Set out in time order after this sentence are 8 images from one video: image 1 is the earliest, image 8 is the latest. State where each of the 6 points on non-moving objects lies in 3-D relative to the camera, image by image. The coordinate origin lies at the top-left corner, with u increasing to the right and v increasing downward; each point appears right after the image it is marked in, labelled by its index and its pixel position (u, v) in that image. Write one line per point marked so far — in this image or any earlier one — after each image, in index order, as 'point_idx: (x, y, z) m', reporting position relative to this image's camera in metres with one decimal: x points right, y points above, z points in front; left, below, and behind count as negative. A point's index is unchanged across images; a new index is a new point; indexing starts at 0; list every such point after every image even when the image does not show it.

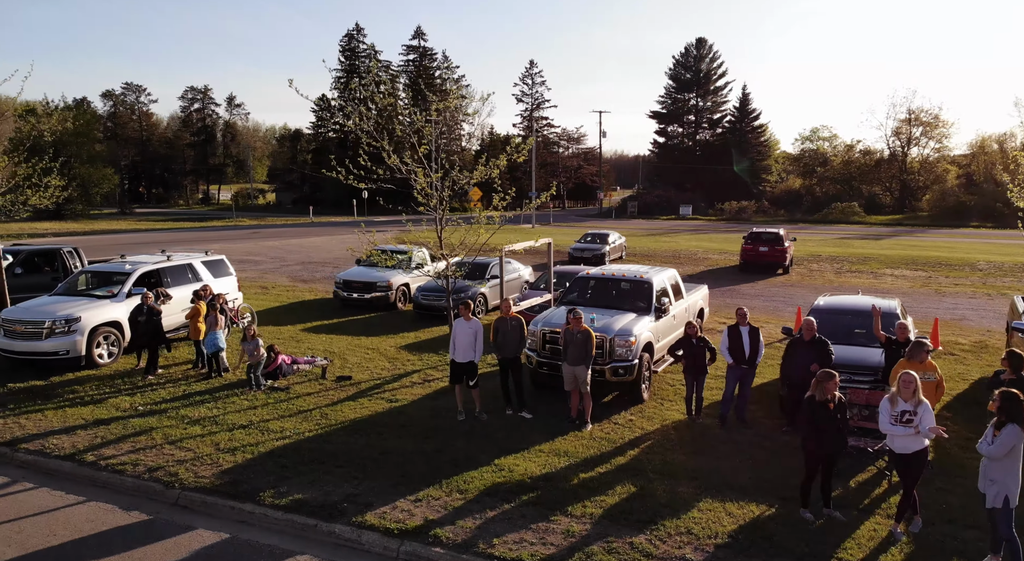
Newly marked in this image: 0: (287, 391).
0: (-3.1, -1.5, +9.7) m
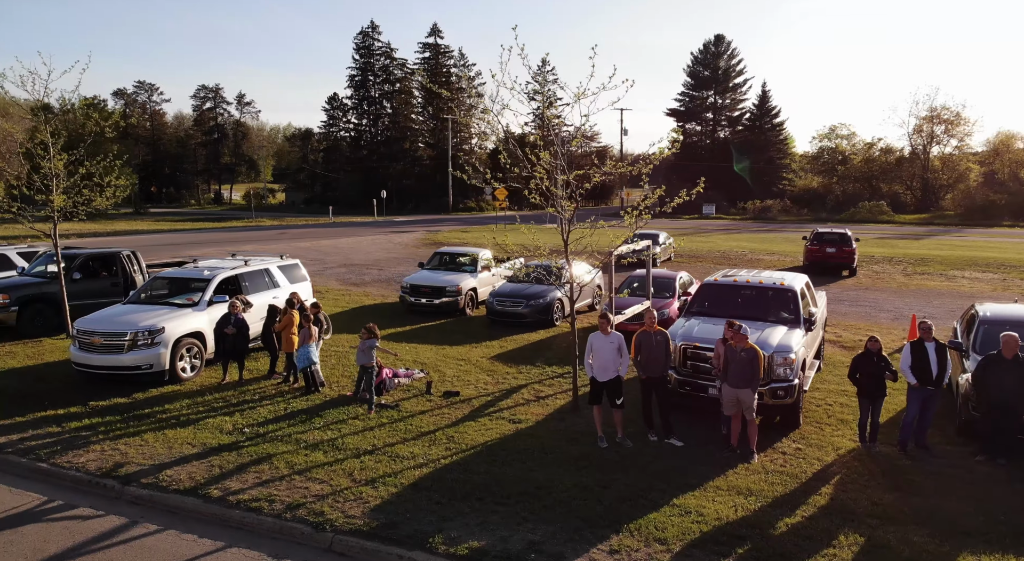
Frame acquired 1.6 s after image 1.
0: (-1.4, -1.6, +8.8) m
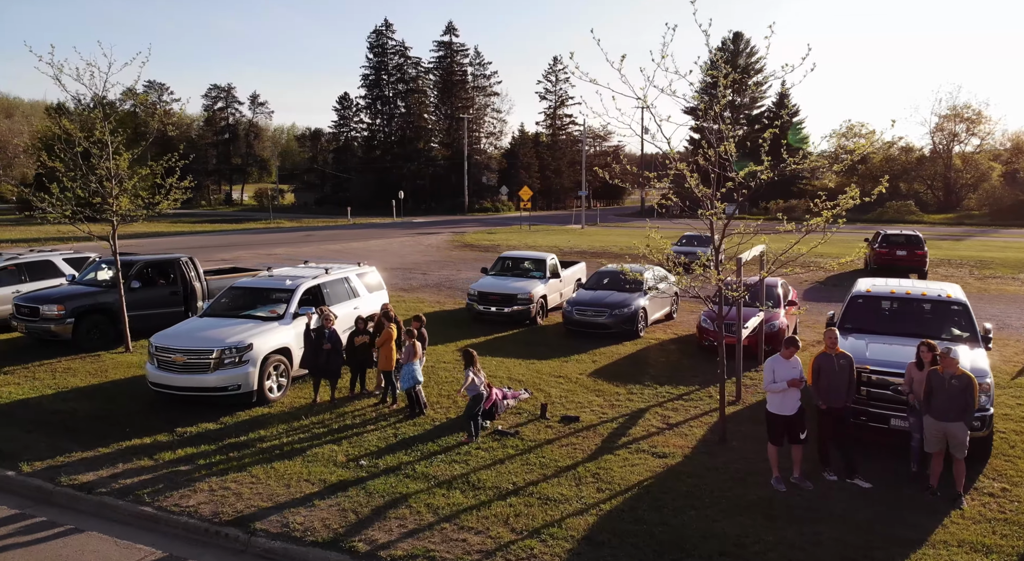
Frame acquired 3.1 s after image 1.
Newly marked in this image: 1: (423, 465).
0: (+0.1, -1.8, +7.9) m
1: (-0.9, -1.9, +7.2) m
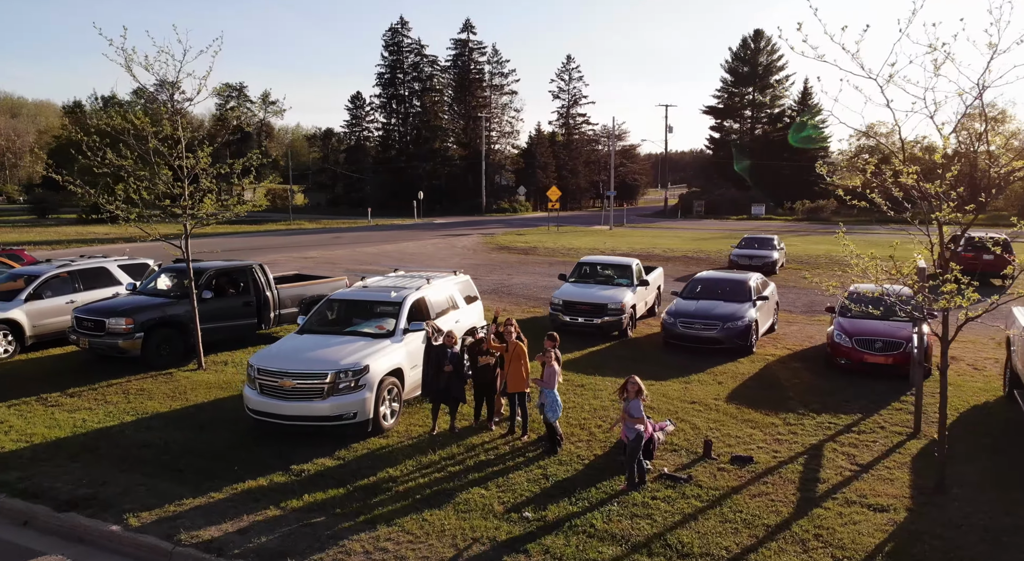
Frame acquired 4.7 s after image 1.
0: (+1.8, -1.9, +6.8) m
1: (+0.8, -2.0, +6.0) m
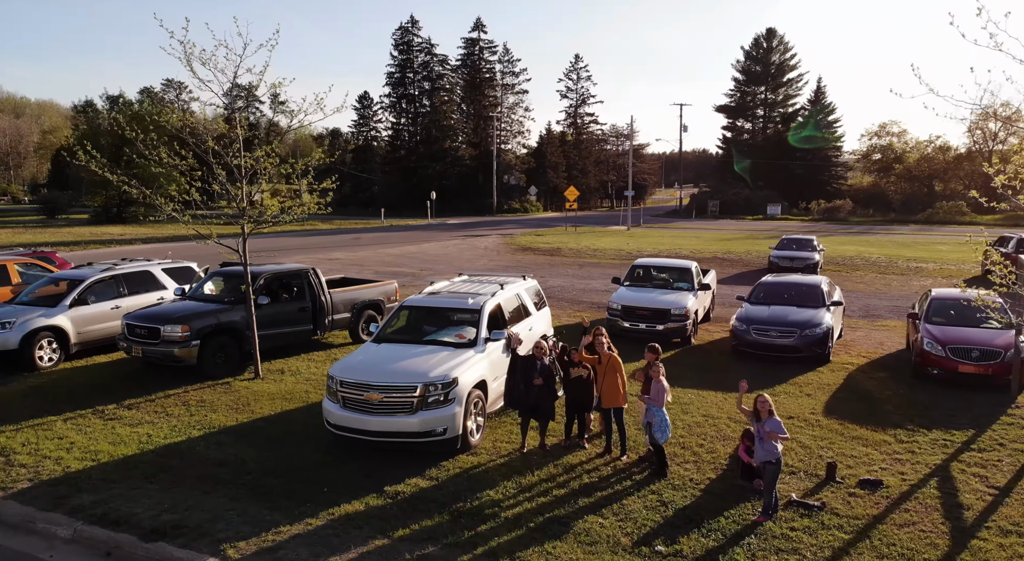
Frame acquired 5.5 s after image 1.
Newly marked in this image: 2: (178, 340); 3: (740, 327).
0: (+2.8, -2.0, +6.3) m
1: (+1.8, -2.1, +5.5) m
2: (-4.8, -0.8, +10.0) m
3: (+3.8, -0.8, +11.7) m
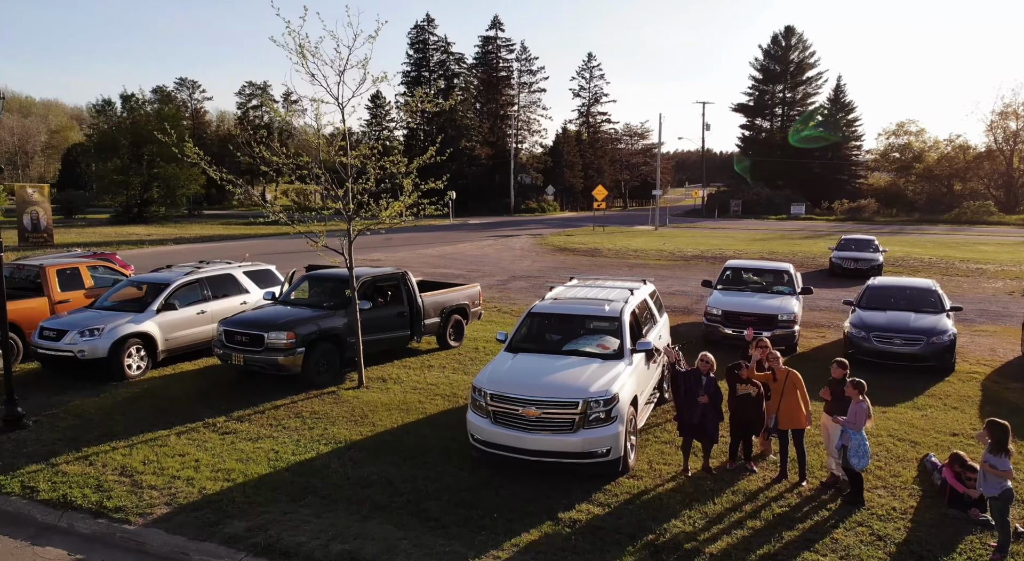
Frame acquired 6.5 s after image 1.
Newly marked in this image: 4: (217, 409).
0: (+4.5, -2.1, +5.7) m
1: (+3.4, -2.2, +4.9) m
2: (-3.1, -0.9, +9.5) m
3: (+5.5, -0.9, +11.1) m
4: (-3.8, -1.7, +9.1) m
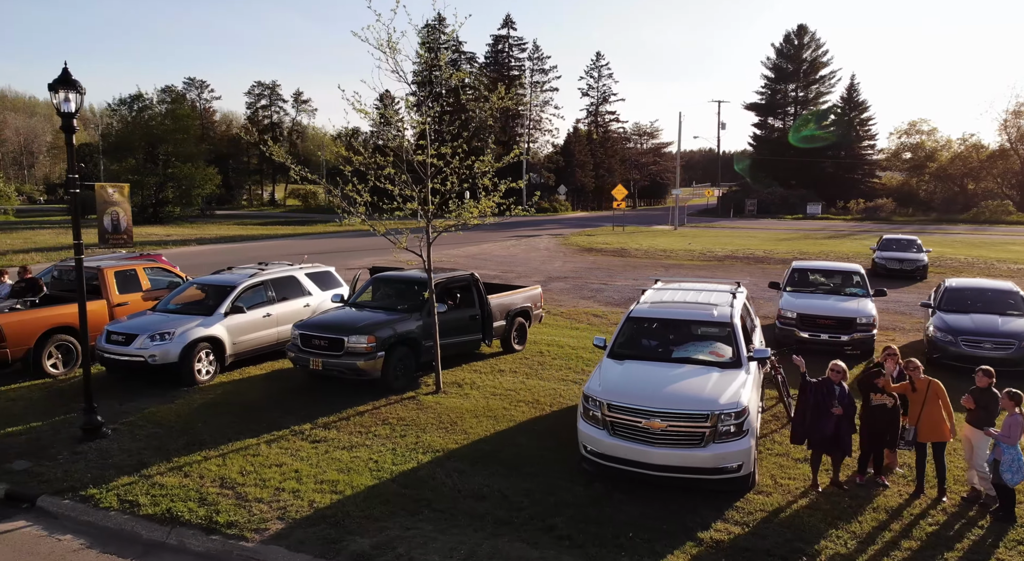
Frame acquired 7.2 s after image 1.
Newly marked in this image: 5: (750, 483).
0: (+5.6, -2.1, +5.3) m
1: (+4.6, -2.2, +4.6) m
2: (-2.0, -0.9, +9.2) m
3: (+6.6, -0.9, +10.8) m
4: (-2.7, -1.7, +8.8) m
5: (+2.2, -1.9, +6.5) m
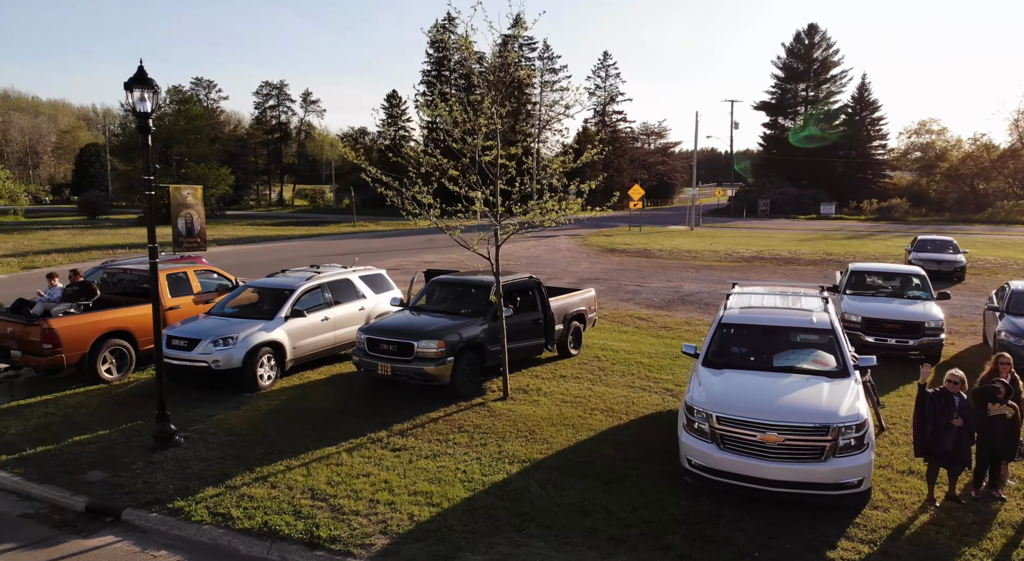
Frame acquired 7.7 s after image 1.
0: (+6.5, -2.2, +5.1) m
1: (+5.5, -2.3, +4.4) m
2: (-1.0, -1.0, +8.9) m
3: (+7.6, -0.9, +10.5) m
4: (-1.7, -1.8, +8.6) m
5: (+3.2, -1.9, +6.2) m
